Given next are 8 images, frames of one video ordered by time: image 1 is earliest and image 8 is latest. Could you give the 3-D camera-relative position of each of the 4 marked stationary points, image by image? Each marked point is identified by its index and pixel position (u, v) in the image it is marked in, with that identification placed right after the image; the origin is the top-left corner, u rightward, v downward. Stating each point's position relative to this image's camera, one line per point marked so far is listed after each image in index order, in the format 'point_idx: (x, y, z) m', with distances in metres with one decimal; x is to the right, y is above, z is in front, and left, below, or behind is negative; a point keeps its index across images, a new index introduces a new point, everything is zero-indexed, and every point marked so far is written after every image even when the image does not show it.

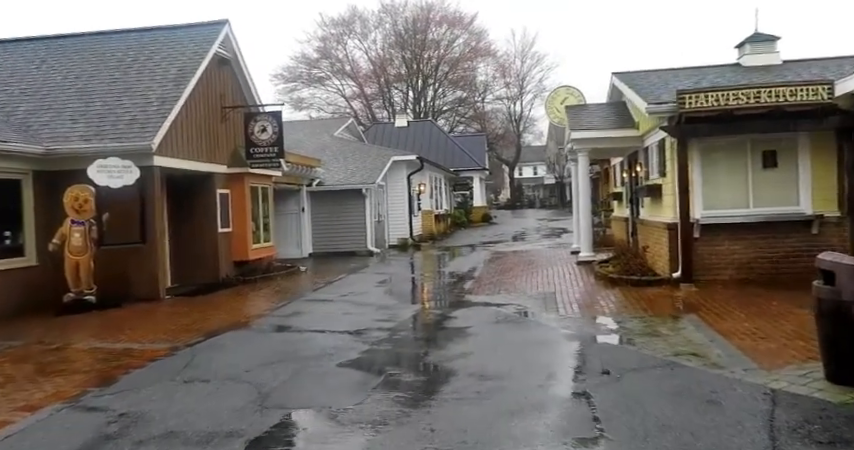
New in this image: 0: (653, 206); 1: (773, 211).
0: (+4.2, +0.4, +11.9) m
1: (+5.5, +0.2, +10.0) m
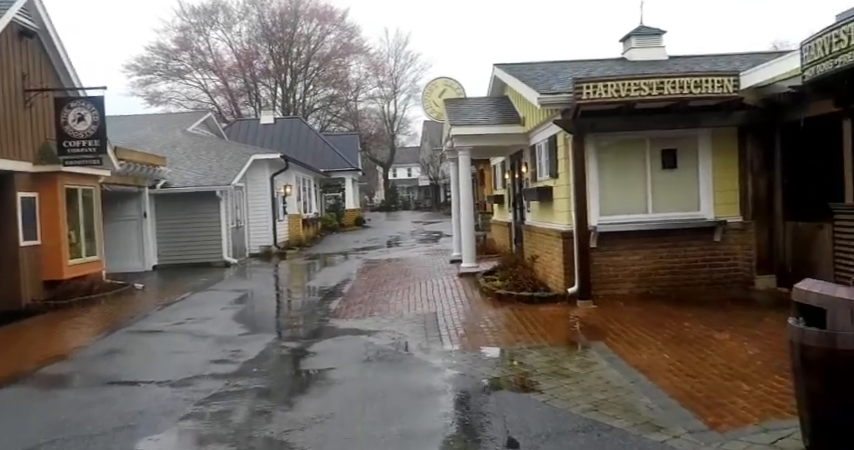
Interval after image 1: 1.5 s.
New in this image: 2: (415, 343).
0: (+1.9, +0.2, +10.6) m
1: (+3.5, +0.1, +9.0) m
2: (-0.1, -1.5, +8.0) m
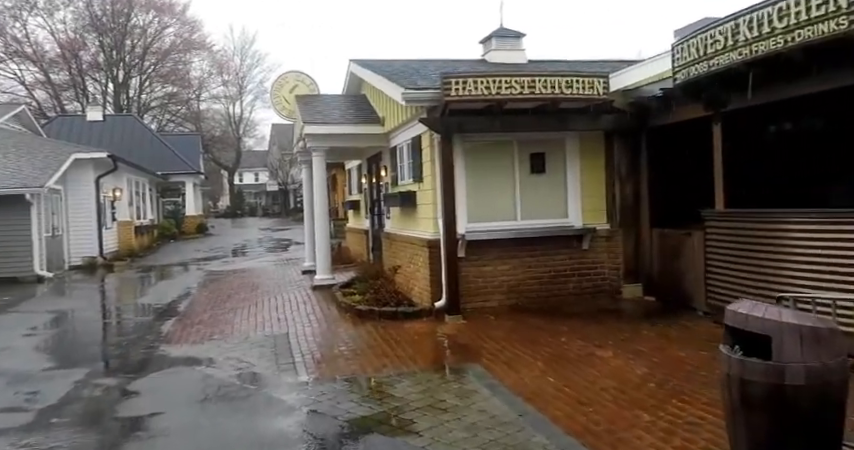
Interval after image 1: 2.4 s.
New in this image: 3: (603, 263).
0: (-0.4, +0.1, +9.8) m
1: (+1.6, 0.0, +8.6) m
2: (-1.7, -1.6, +6.8) m
3: (+2.4, -0.5, +8.6) m
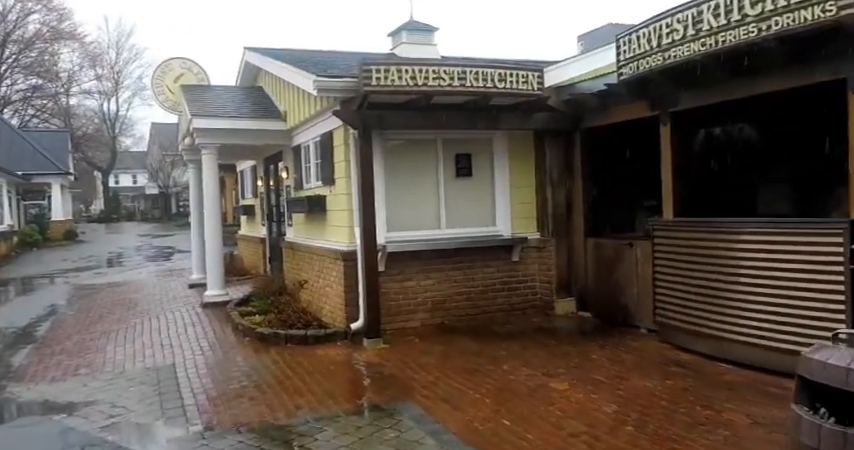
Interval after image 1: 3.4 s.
0: (-1.6, 0.0, +8.6) m
1: (+0.5, -0.1, +7.8) m
2: (-2.4, -1.7, +5.4) m
3: (+1.3, -0.6, +7.9) m
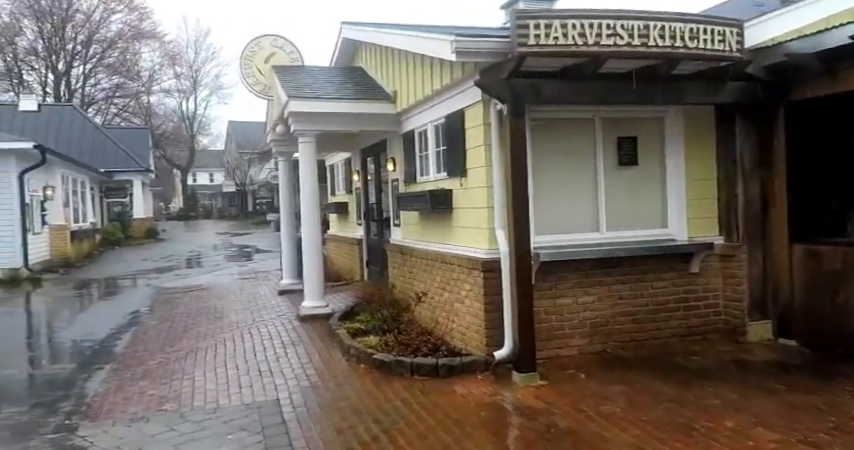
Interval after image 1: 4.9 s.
0: (0.0, 0.0, +7.2) m
1: (+2.0, -0.1, +6.2) m
2: (-1.2, -1.7, +4.1) m
3: (+2.8, -0.7, +6.2) m
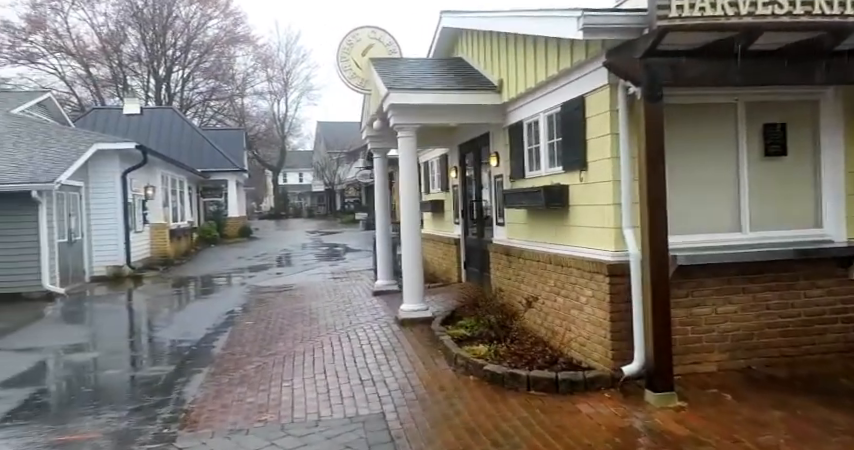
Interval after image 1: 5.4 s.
0: (+1.1, 0.0, +6.6) m
1: (+3.0, -0.1, +5.3) m
2: (-0.4, -1.7, +3.7) m
3: (+3.8, -0.6, +5.3) m
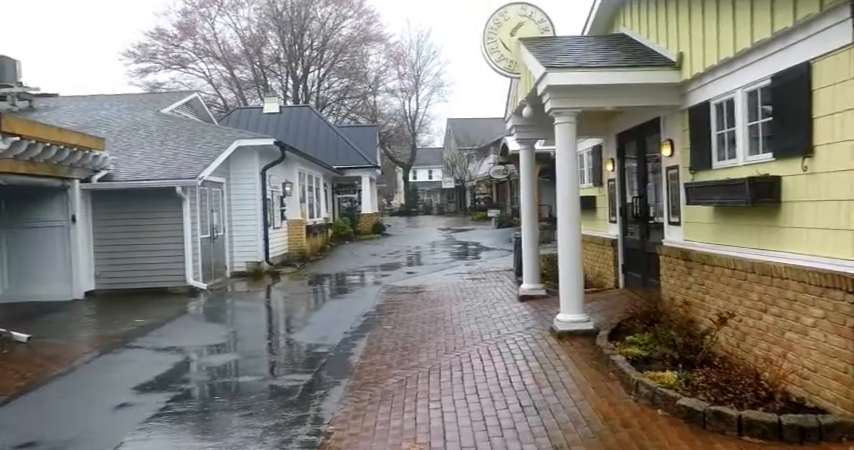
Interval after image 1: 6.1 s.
0: (+2.5, 0.0, +5.5) m
1: (+4.2, -0.1, +3.8) m
2: (+0.5, -1.7, +2.9) m
3: (+4.9, -0.7, +3.6) m
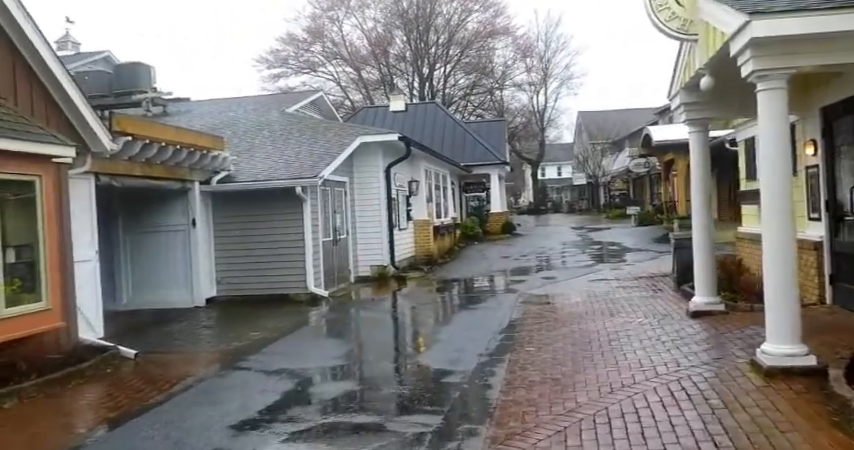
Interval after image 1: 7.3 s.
0: (+3.6, 0.0, +3.7) m
1: (+4.8, -0.1, +1.8) m
2: (+1.0, -1.7, +1.6) m
3: (+5.6, -0.6, +1.4) m
